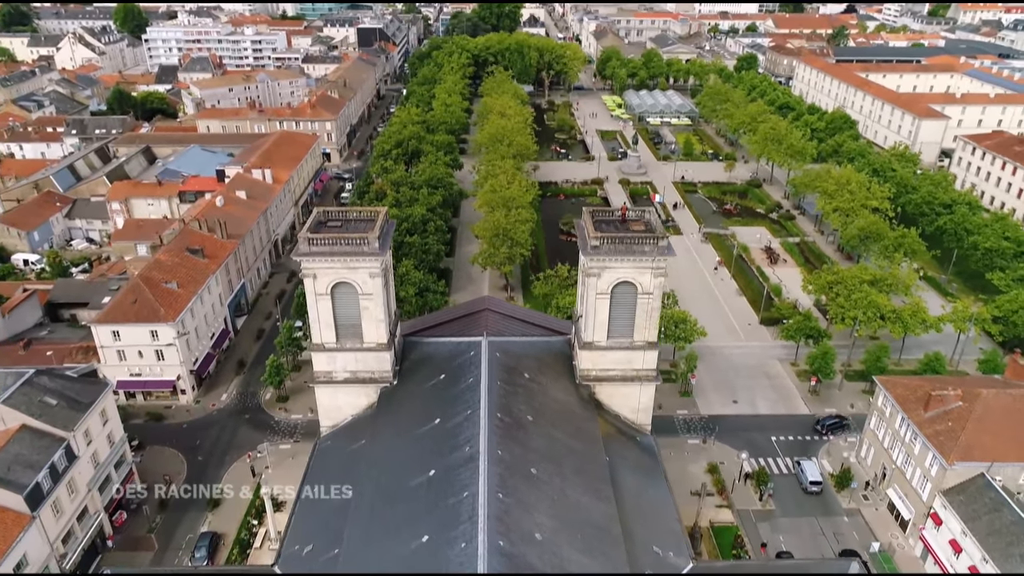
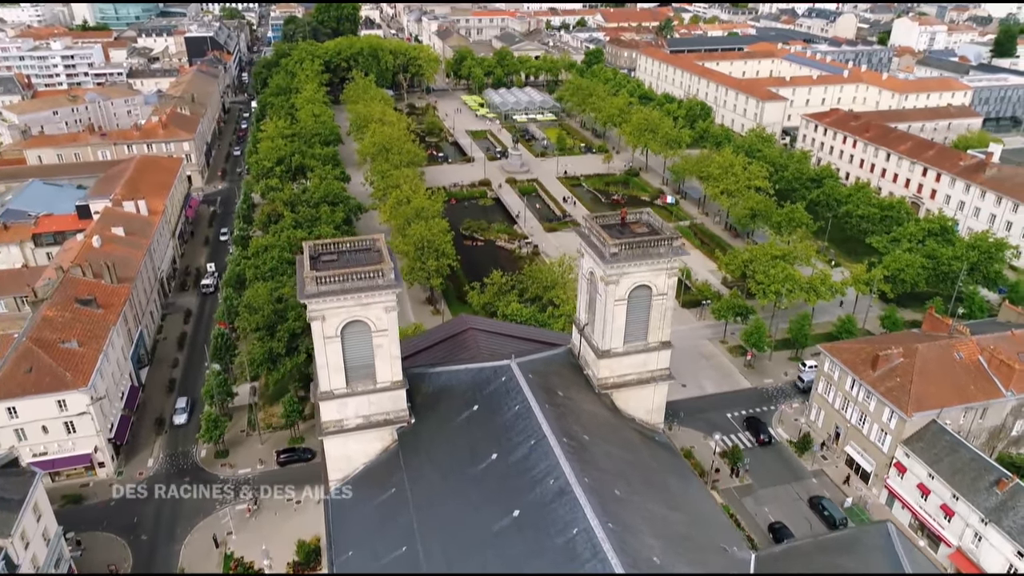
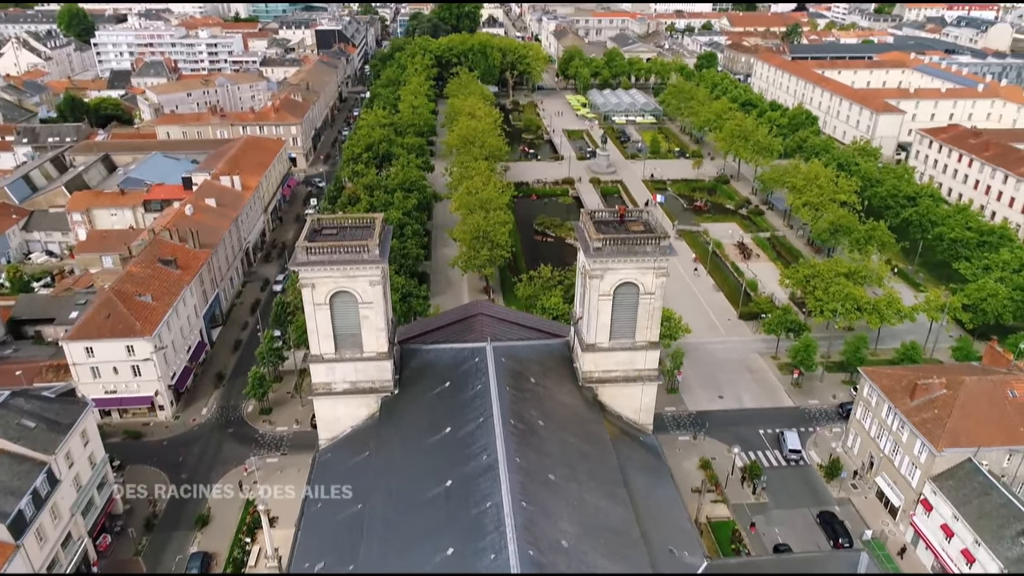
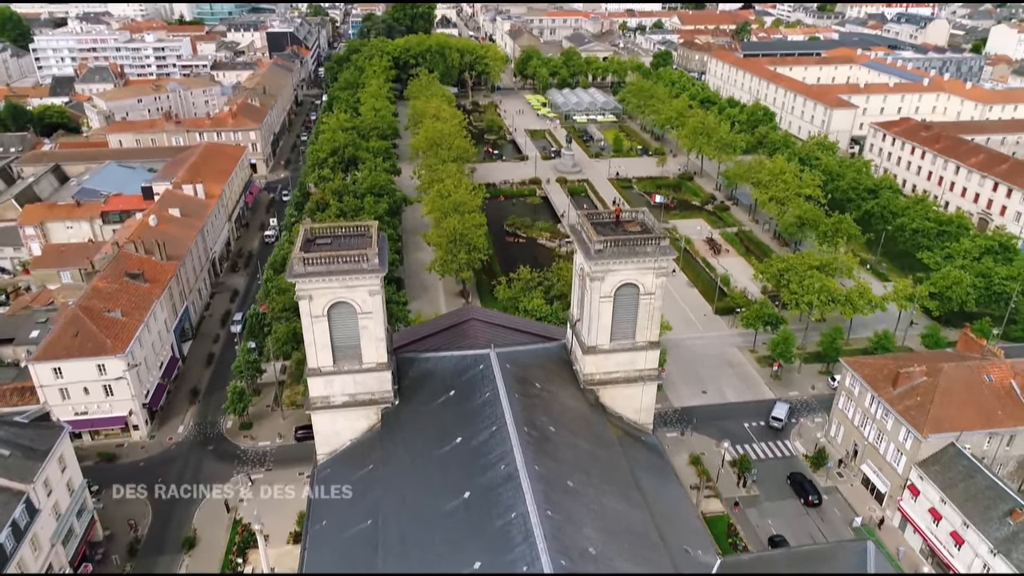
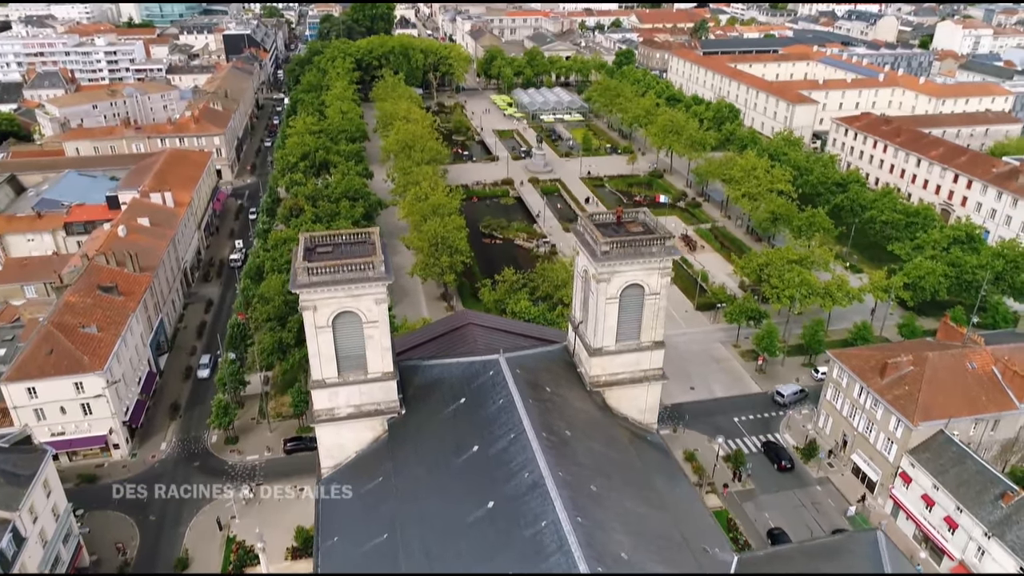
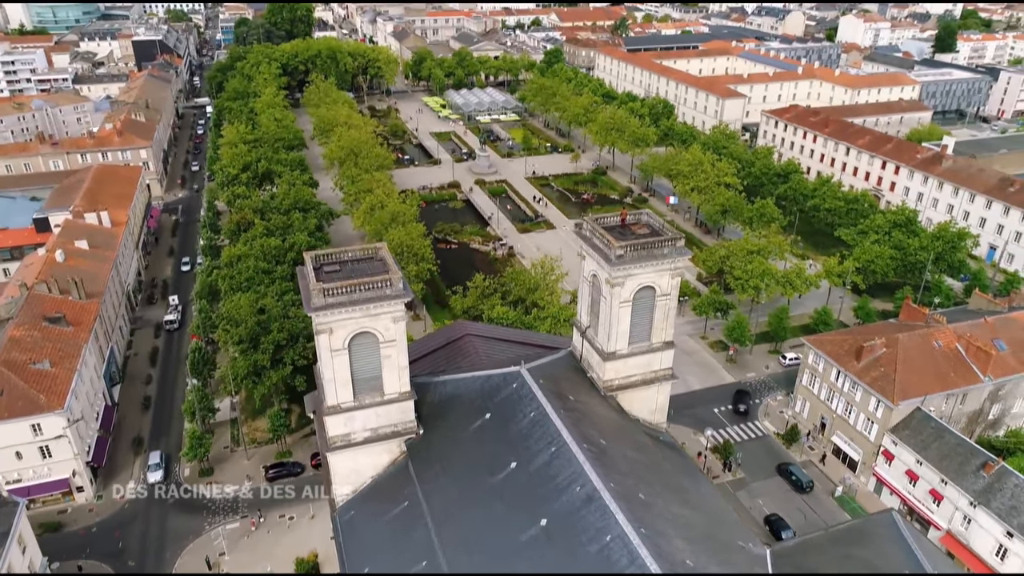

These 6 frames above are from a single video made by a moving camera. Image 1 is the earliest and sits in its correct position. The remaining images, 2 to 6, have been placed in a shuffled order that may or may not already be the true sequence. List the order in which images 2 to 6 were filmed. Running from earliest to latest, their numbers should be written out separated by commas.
3, 4, 5, 2, 6
